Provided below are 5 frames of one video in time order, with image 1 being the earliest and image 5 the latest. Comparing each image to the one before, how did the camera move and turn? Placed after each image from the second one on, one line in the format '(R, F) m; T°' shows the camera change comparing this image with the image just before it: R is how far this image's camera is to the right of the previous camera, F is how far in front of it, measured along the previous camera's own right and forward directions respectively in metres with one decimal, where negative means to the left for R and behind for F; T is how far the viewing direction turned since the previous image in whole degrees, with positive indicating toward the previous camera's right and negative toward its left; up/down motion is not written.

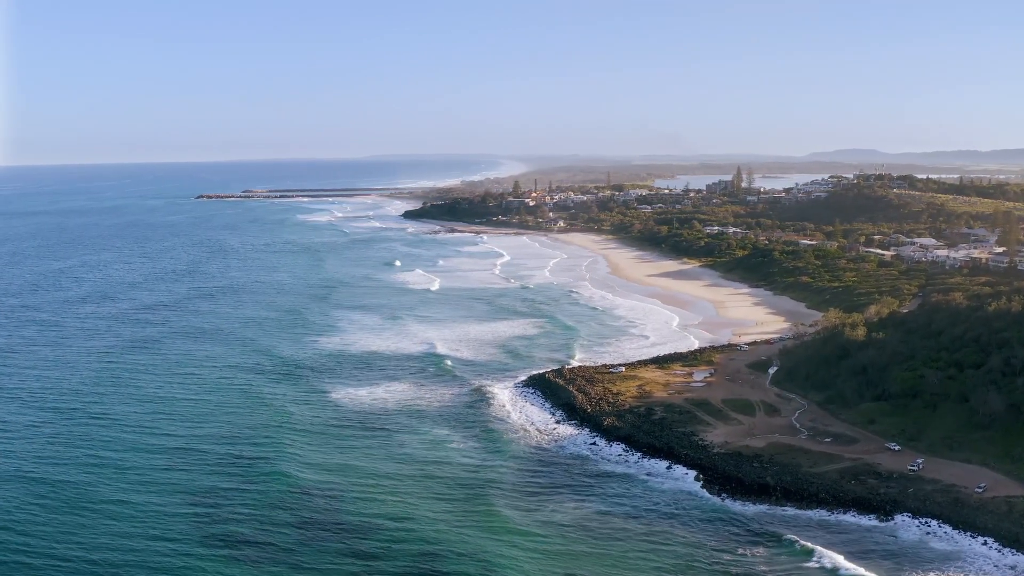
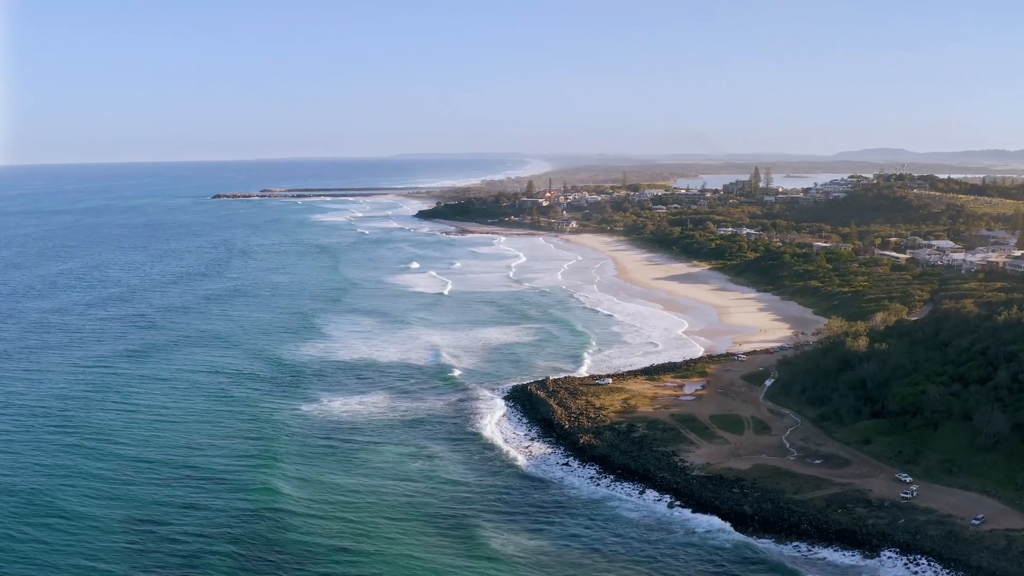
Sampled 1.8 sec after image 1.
(+1.1, +1.1) m; -1°
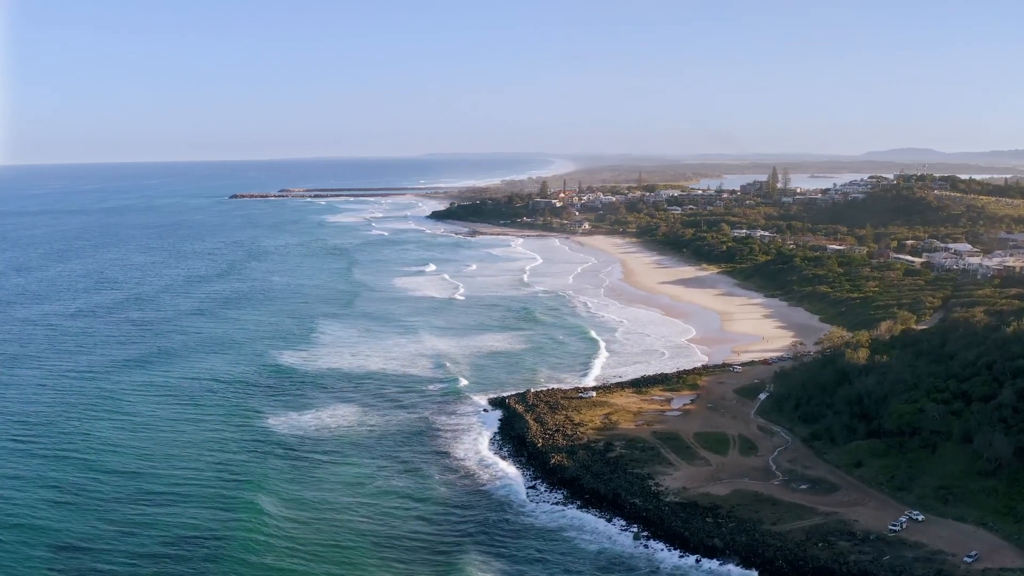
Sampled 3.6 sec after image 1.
(+1.1, +1.0) m; -1°
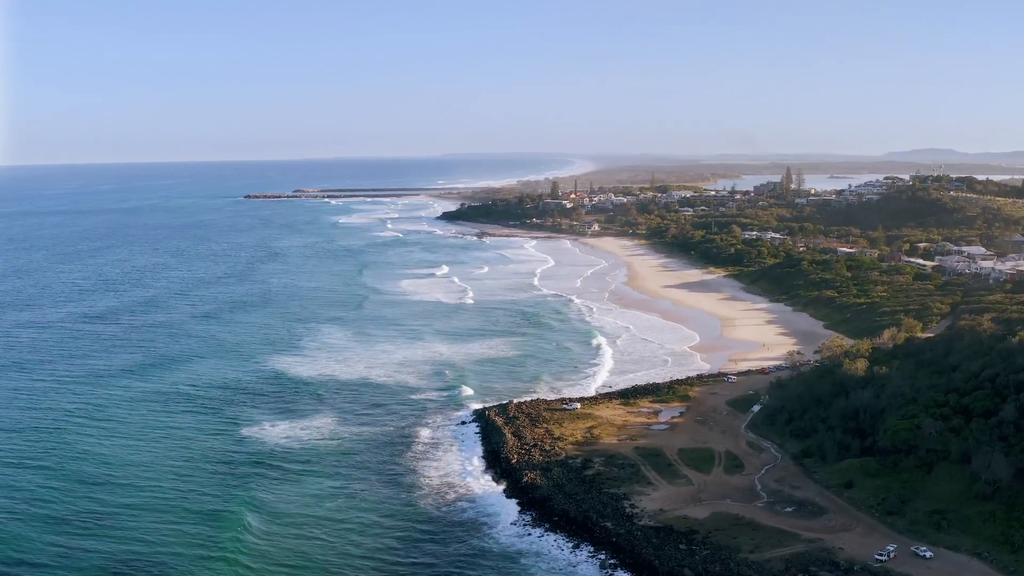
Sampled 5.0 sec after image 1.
(+0.9, +0.8) m; -1°
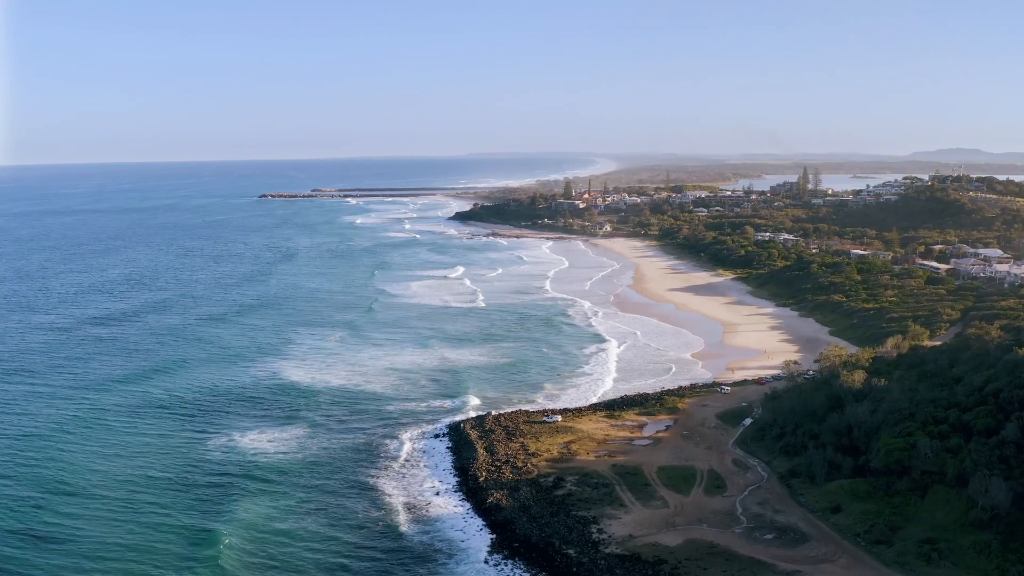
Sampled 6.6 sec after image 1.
(+1.0, +1.0) m; -1°
